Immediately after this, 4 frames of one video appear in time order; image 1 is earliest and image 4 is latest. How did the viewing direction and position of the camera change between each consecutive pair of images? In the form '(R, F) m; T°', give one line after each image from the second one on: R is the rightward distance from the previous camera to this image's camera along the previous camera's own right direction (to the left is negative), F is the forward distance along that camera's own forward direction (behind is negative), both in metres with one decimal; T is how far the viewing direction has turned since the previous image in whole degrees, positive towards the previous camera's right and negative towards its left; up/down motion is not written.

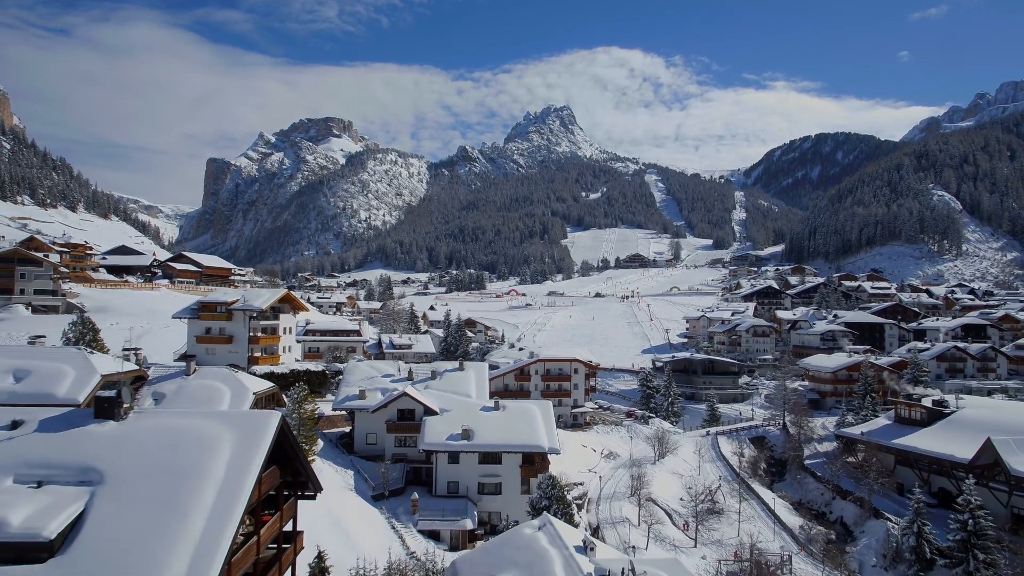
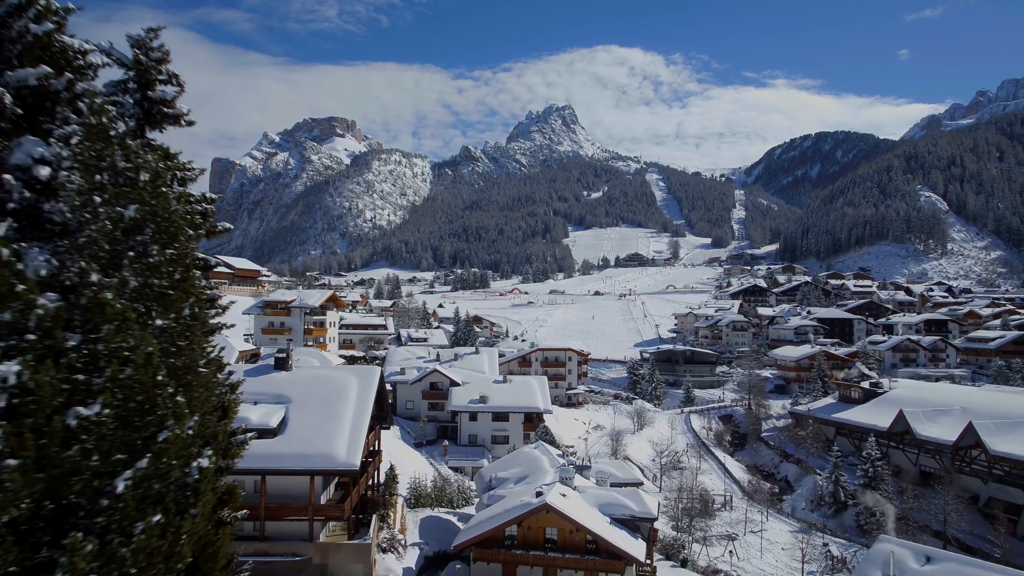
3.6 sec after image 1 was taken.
(-0.1, -6.5) m; 0°
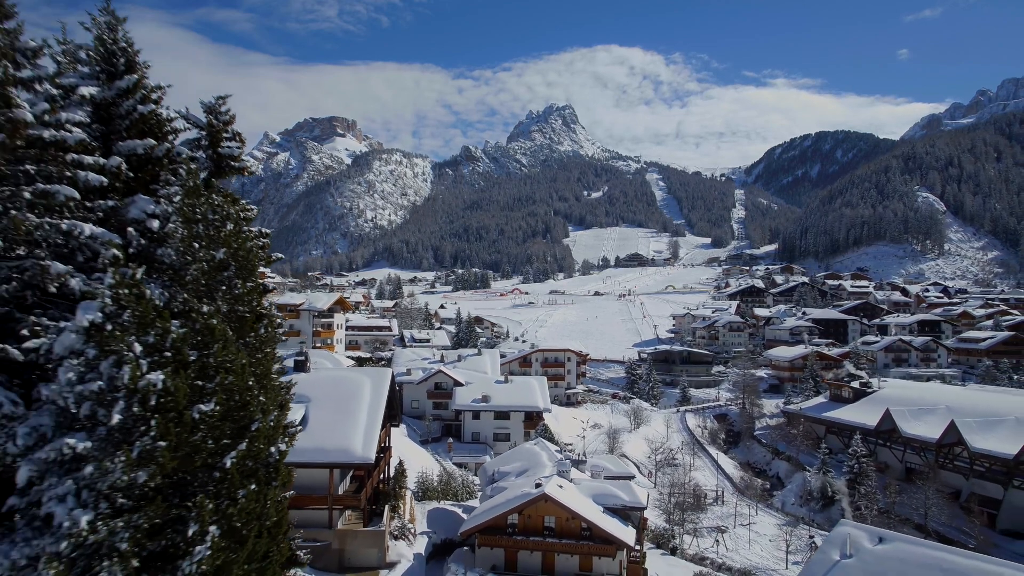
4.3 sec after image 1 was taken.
(0.0, -1.3) m; 0°
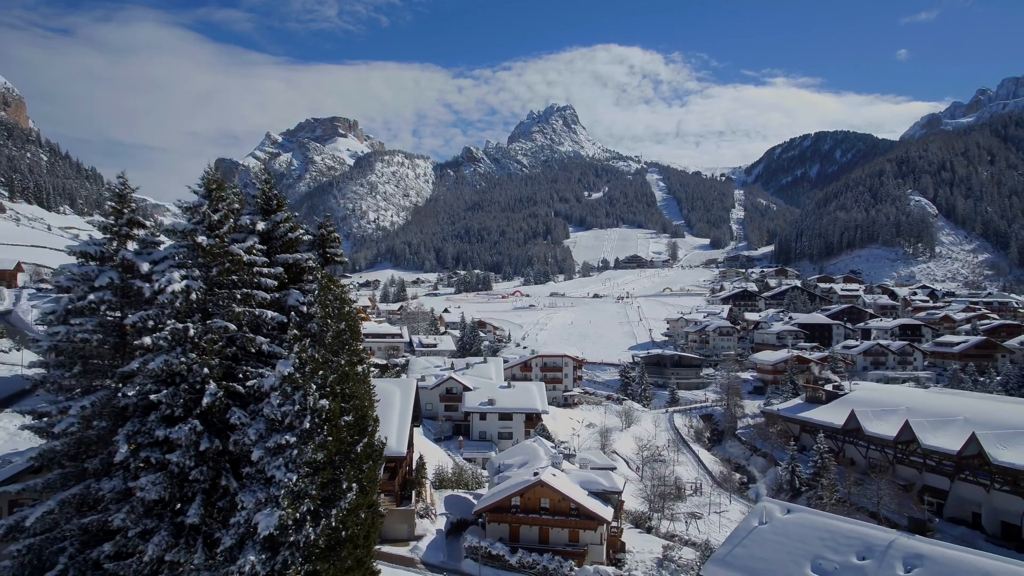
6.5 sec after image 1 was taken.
(-0.1, -3.8) m; 0°
